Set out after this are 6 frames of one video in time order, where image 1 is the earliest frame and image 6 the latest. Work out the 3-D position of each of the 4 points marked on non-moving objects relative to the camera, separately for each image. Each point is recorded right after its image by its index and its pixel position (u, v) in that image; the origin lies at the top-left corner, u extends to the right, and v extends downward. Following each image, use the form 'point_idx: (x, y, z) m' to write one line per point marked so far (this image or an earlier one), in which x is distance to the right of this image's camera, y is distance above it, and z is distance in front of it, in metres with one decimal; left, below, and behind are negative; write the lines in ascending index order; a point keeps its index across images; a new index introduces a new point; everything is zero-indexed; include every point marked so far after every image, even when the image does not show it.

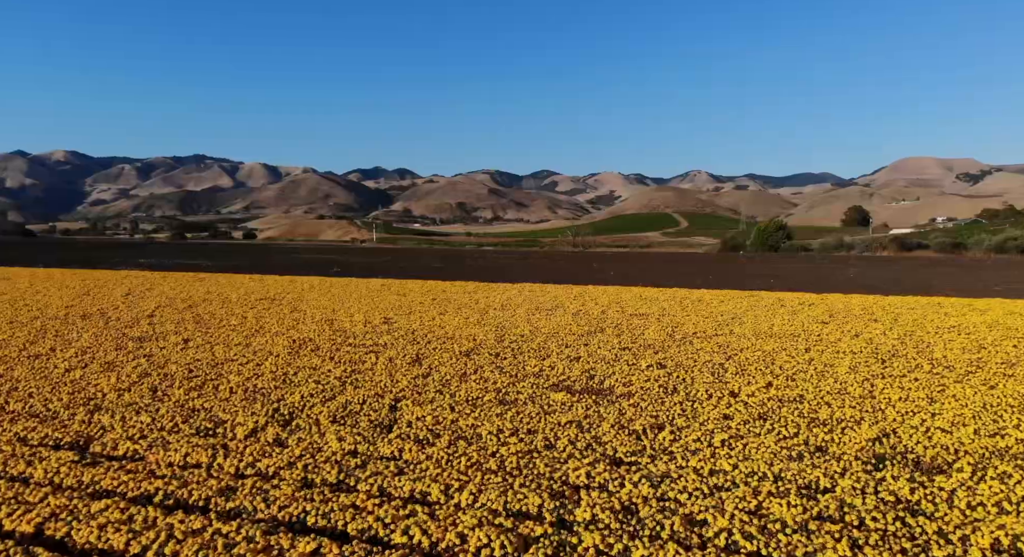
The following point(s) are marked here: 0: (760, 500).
0: (+1.2, -1.1, +2.9) m
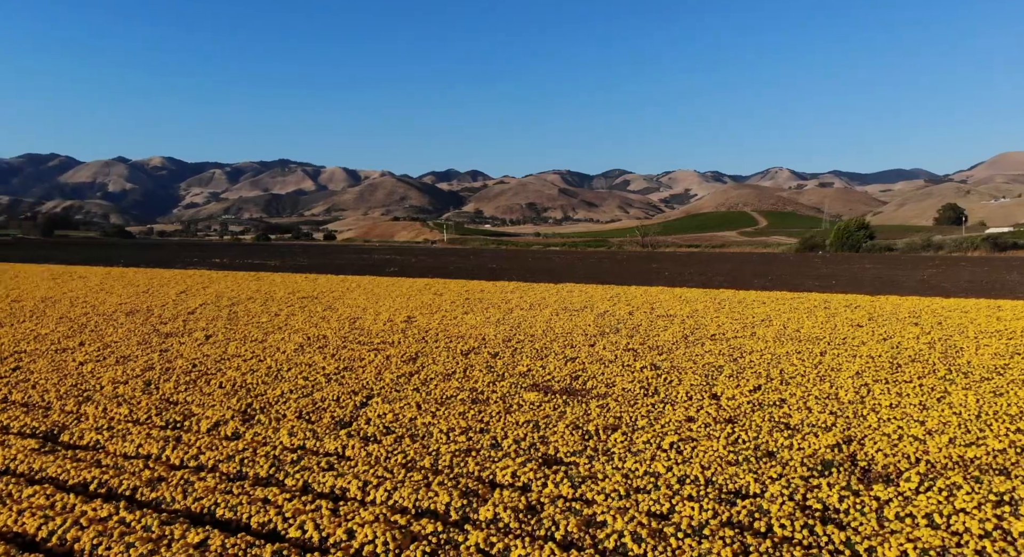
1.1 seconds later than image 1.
0: (+0.8, -1.0, +2.8) m
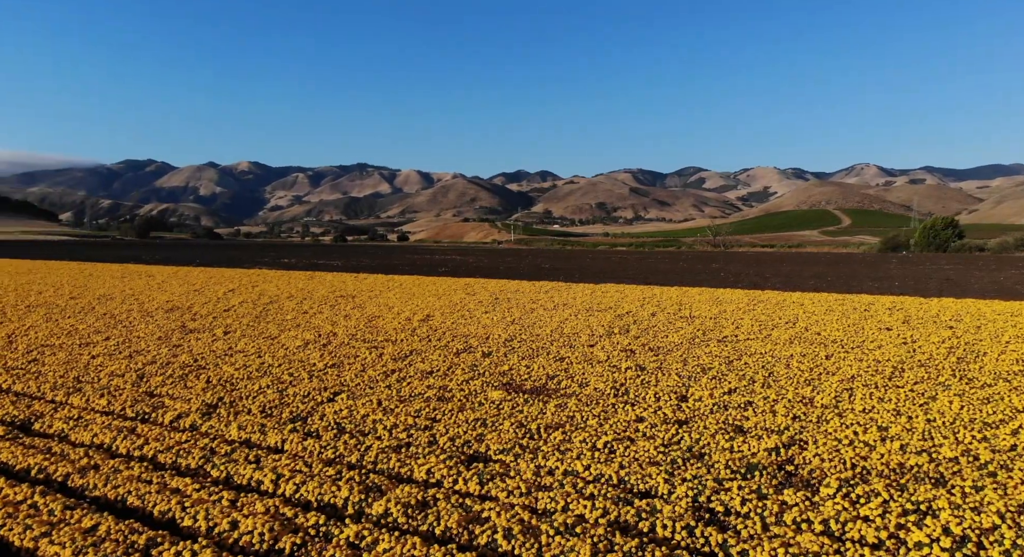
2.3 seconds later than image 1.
0: (+0.3, -1.0, +2.8) m
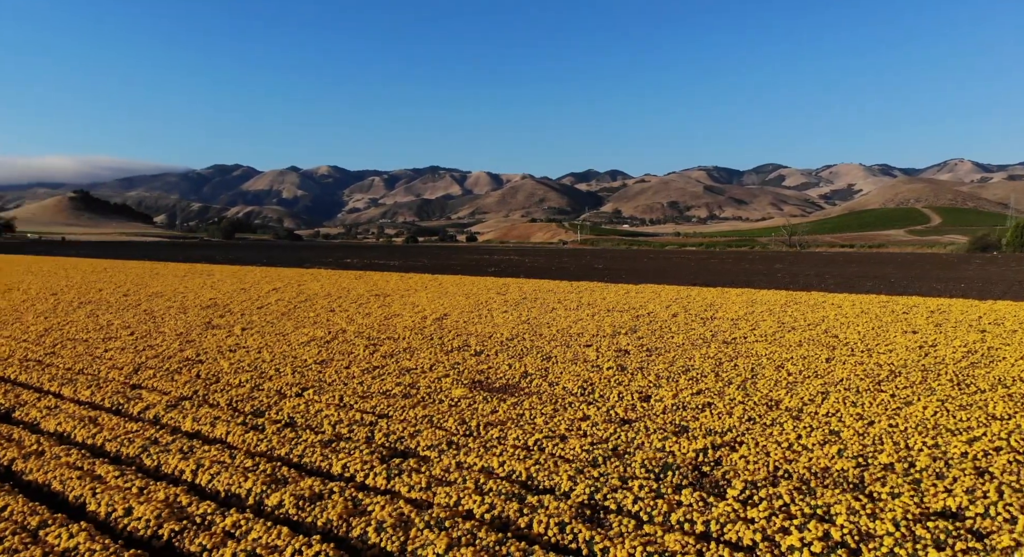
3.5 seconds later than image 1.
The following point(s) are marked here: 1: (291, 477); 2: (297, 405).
0: (-0.2, -1.0, +2.8) m
1: (-1.1, -1.0, +3.1) m
2: (-1.8, -1.0, +5.0) m
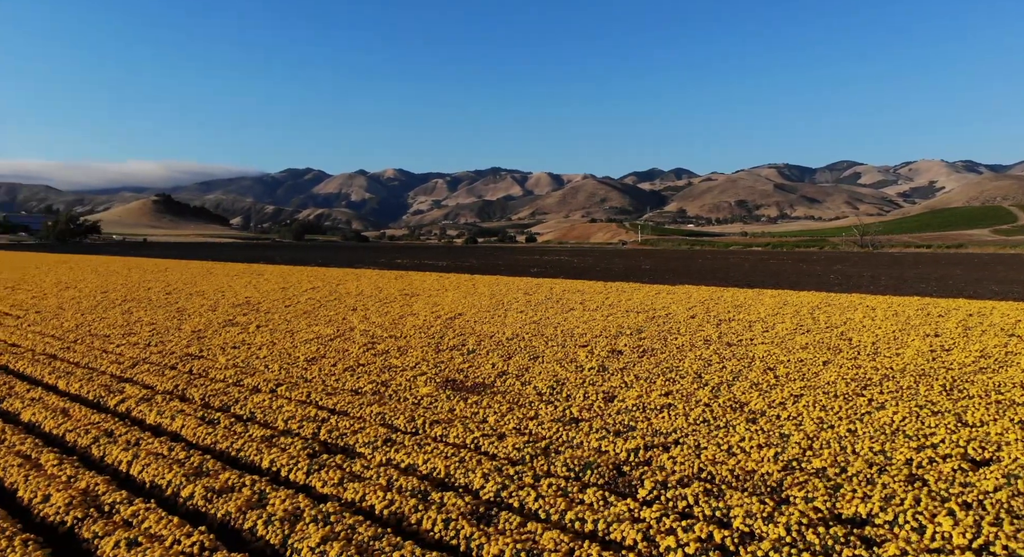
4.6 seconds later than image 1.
0: (-0.7, -1.0, +2.9) m
1: (-1.6, -1.0, +3.2) m
2: (-2.1, -1.0, +5.1) m
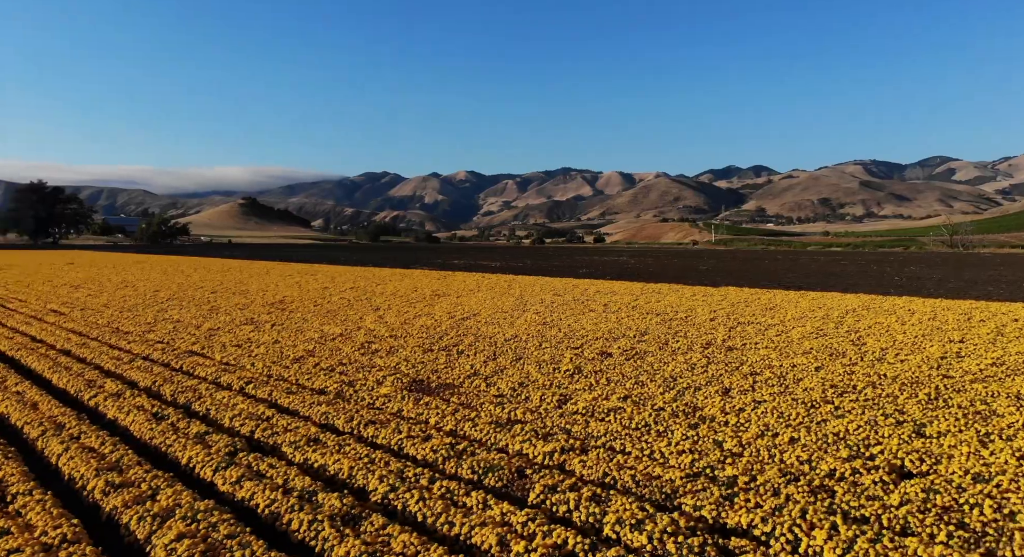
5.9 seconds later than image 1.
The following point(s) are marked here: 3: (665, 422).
0: (-1.3, -1.0, +3.0) m
1: (-2.1, -1.0, +3.3) m
2: (-2.5, -1.0, +5.3) m
3: (+1.2, -1.1, +4.6) m
